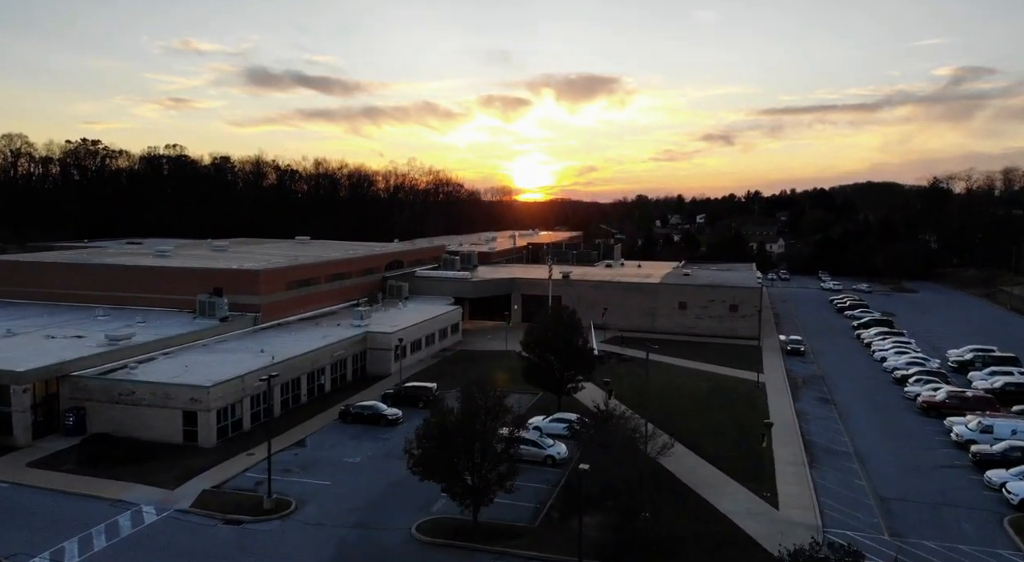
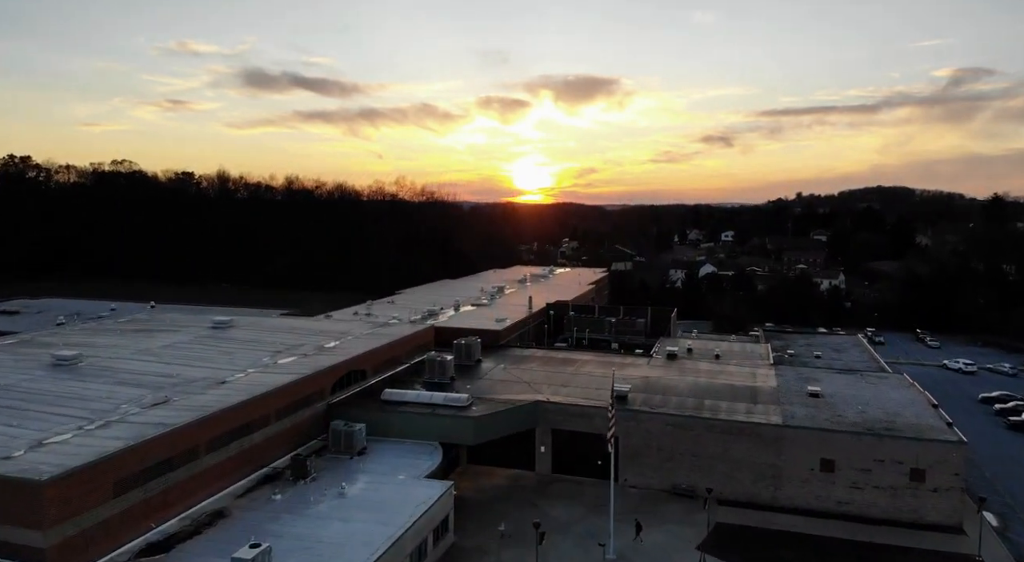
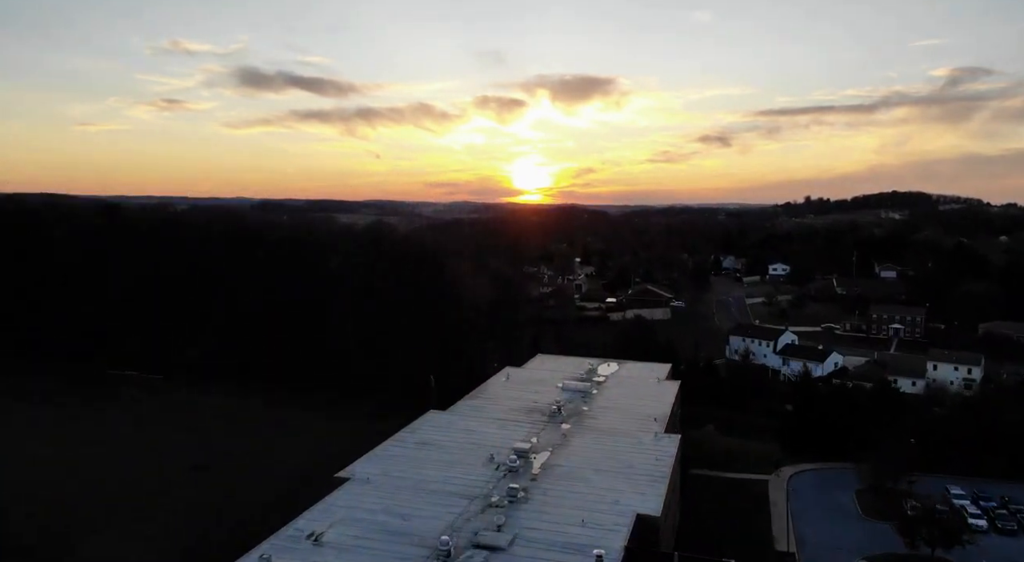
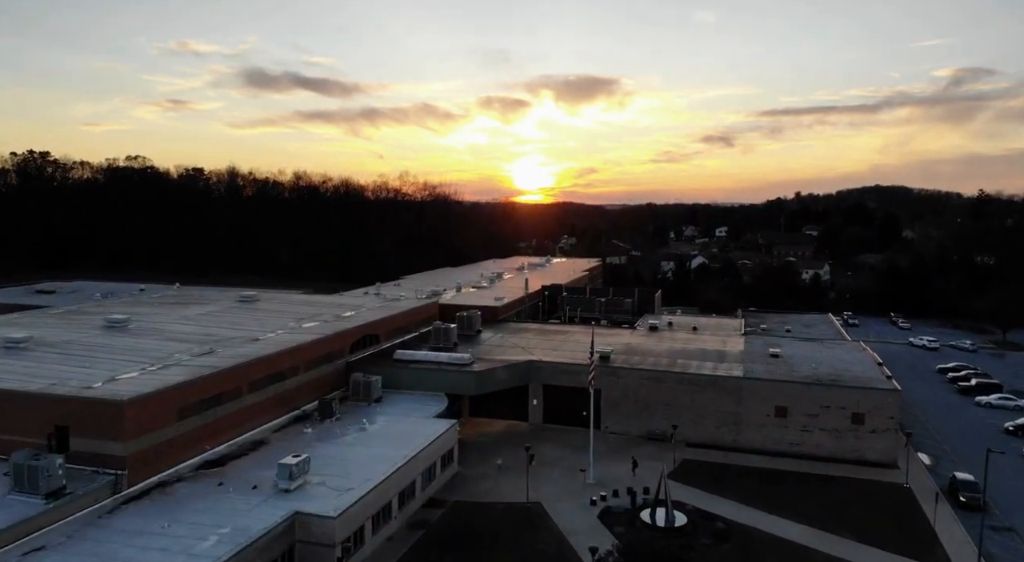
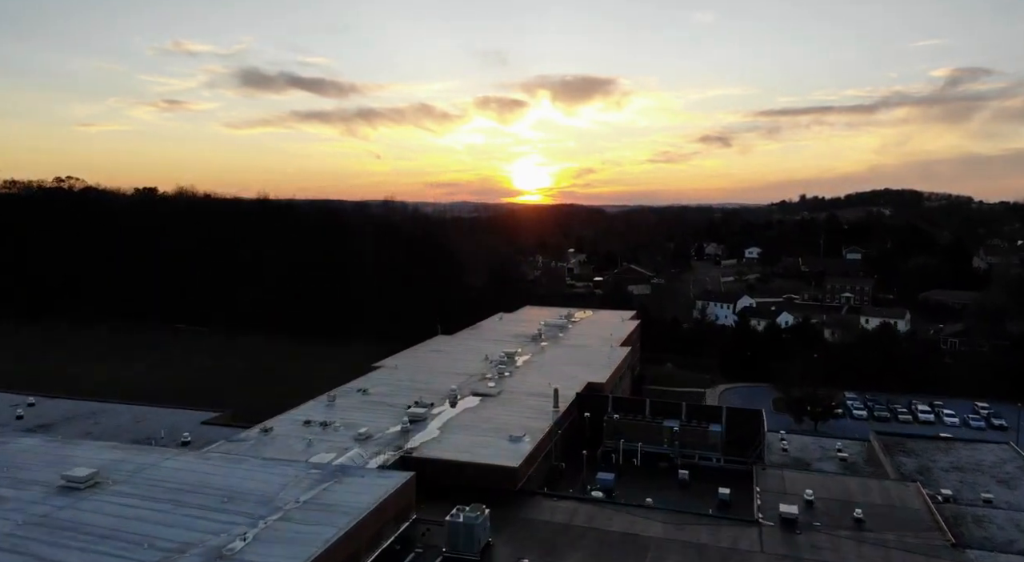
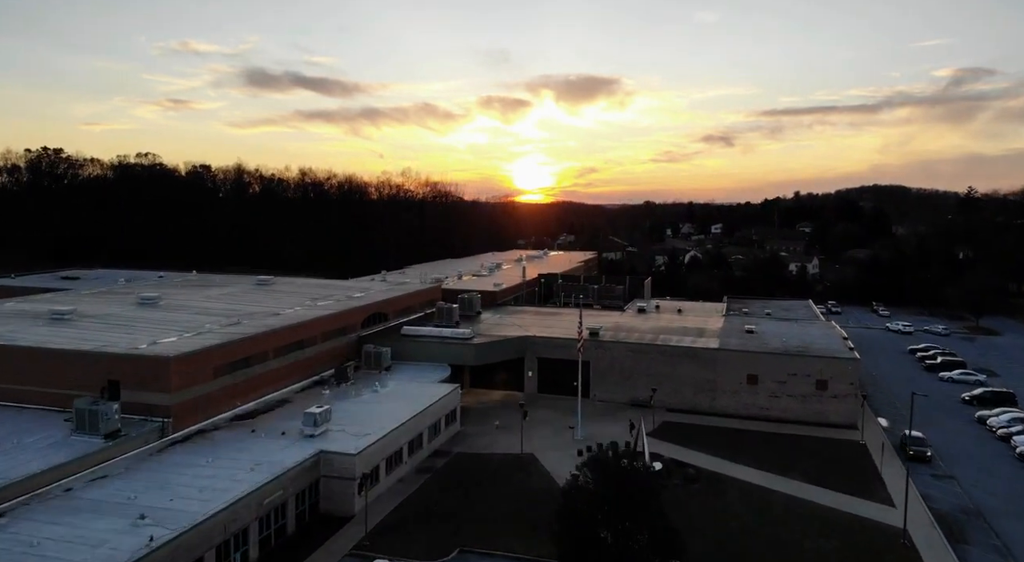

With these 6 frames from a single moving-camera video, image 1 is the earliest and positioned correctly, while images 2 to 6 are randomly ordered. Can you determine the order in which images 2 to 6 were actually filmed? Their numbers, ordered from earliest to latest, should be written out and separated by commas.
6, 4, 2, 5, 3
